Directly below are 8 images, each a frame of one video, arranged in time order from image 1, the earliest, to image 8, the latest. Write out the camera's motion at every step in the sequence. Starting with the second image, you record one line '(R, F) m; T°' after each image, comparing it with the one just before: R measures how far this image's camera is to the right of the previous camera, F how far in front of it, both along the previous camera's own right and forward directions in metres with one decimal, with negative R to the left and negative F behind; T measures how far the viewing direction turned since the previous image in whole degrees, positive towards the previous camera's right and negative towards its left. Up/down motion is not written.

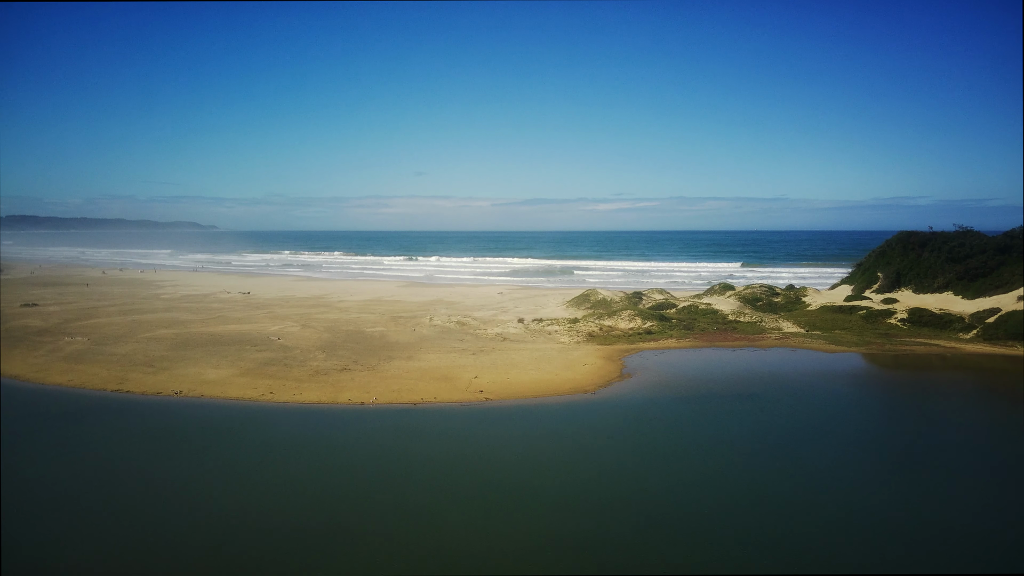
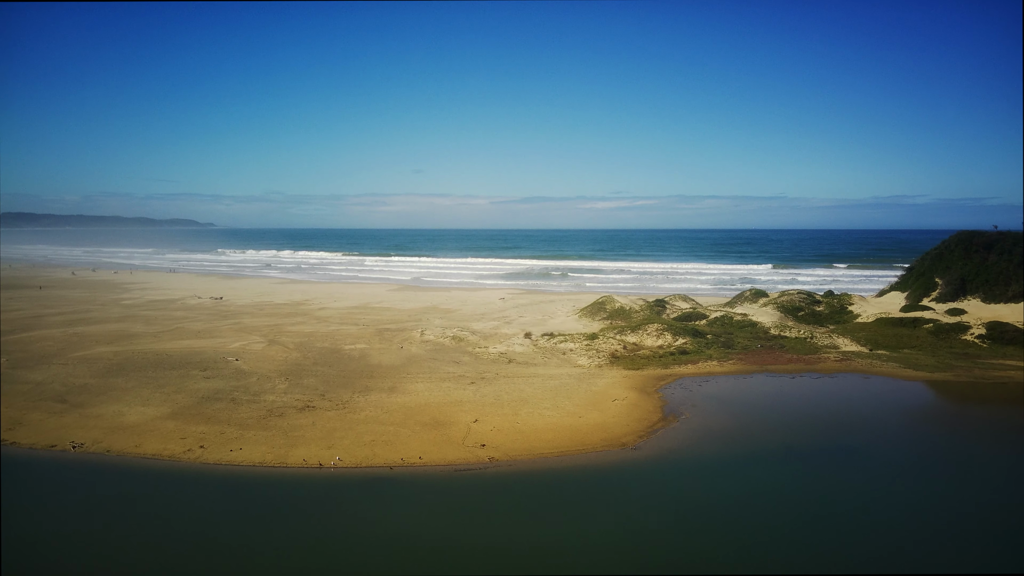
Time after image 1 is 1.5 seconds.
(-0.2, +3.8) m; 0°
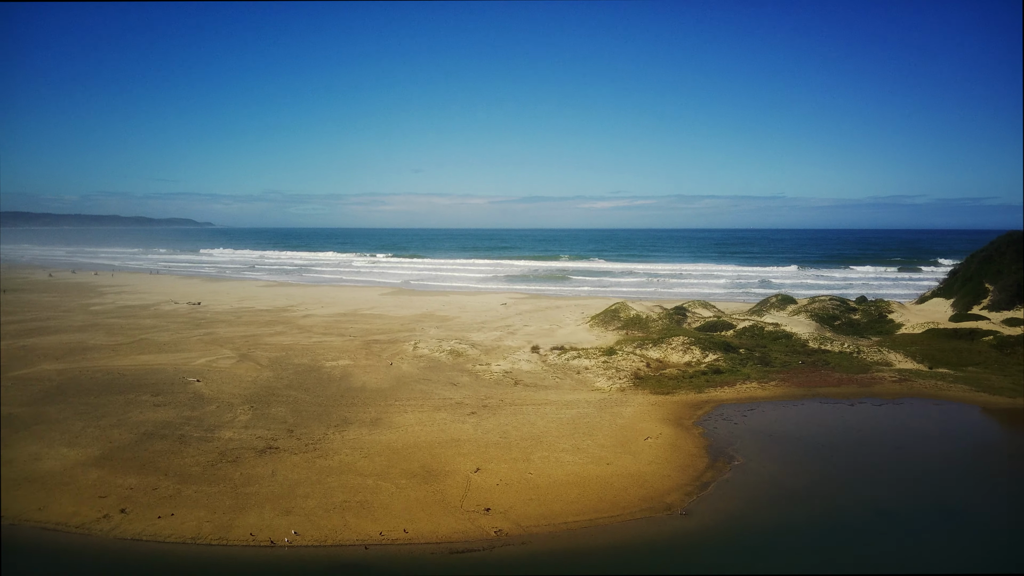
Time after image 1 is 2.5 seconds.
(-0.1, +2.5) m; 0°
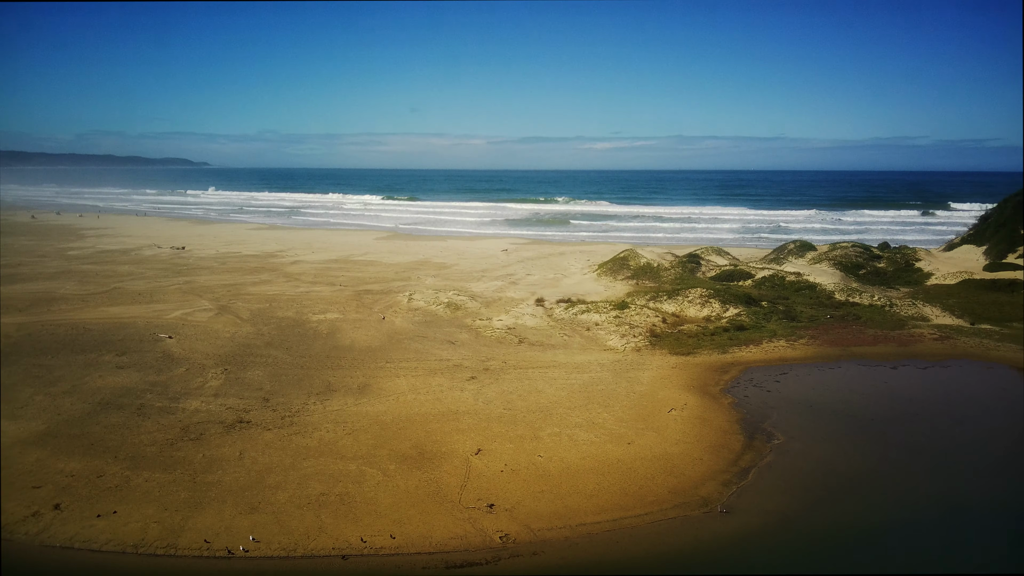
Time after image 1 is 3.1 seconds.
(-0.1, +1.5) m; 0°
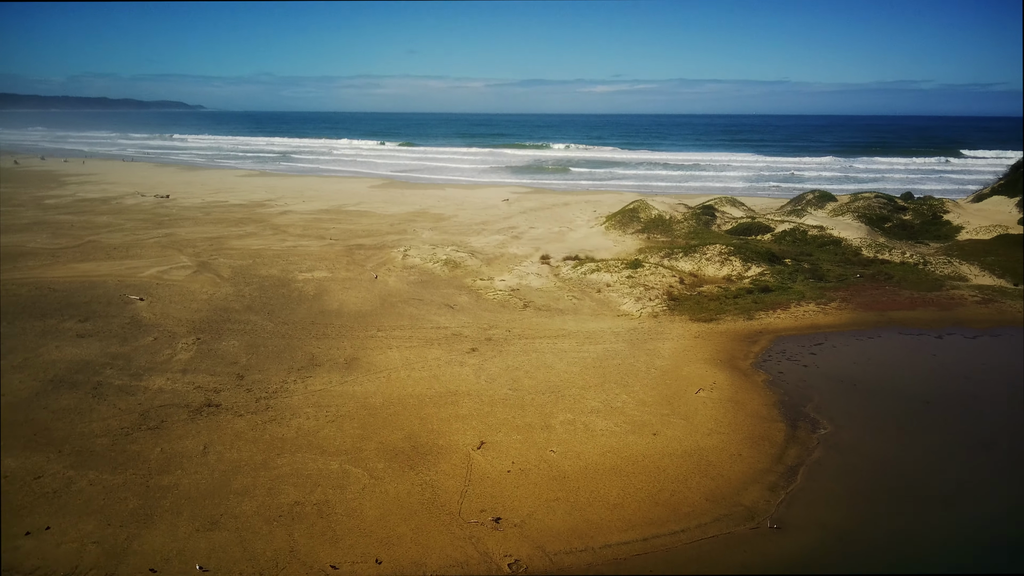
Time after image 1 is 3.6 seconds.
(-0.1, +1.3) m; 0°
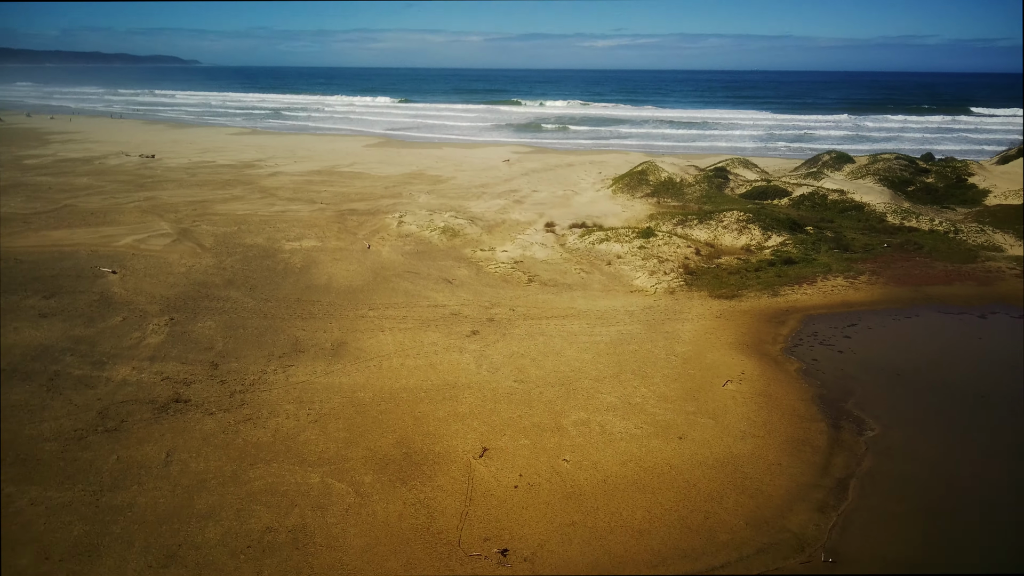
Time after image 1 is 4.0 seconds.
(-0.1, +1.0) m; 0°
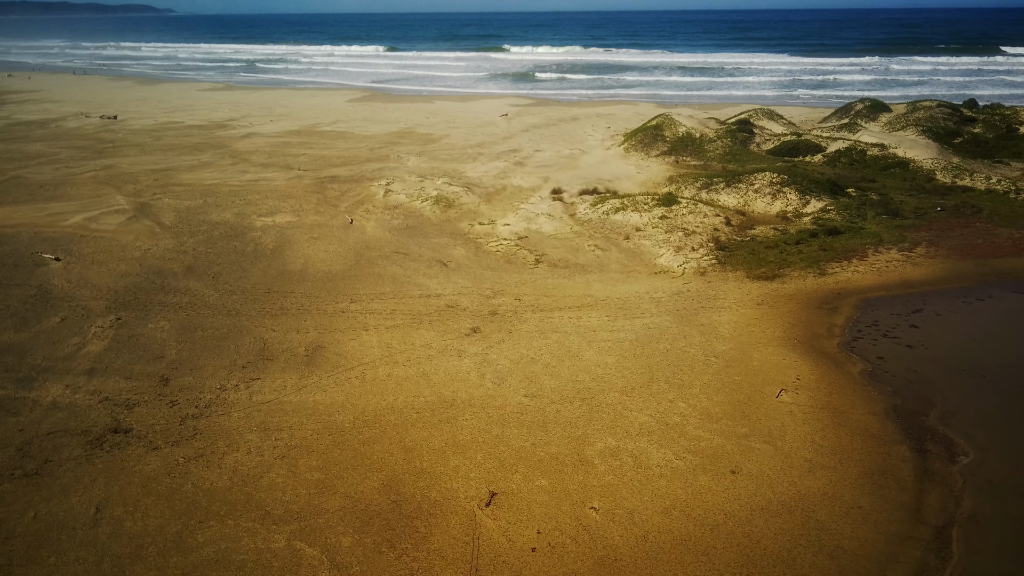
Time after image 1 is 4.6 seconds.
(-0.1, +1.4) m; 0°
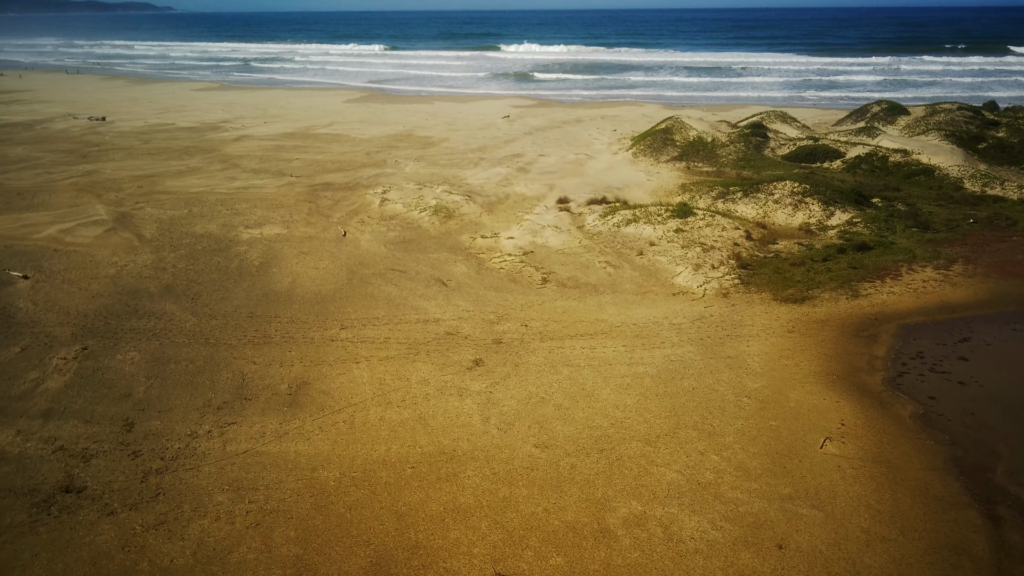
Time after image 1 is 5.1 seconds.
(-0.1, +0.8) m; 0°
